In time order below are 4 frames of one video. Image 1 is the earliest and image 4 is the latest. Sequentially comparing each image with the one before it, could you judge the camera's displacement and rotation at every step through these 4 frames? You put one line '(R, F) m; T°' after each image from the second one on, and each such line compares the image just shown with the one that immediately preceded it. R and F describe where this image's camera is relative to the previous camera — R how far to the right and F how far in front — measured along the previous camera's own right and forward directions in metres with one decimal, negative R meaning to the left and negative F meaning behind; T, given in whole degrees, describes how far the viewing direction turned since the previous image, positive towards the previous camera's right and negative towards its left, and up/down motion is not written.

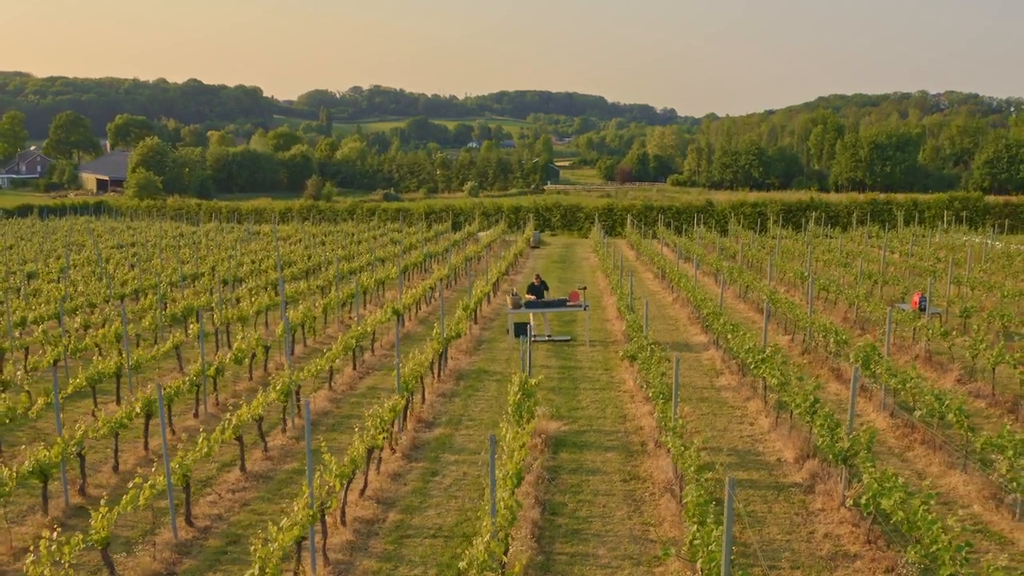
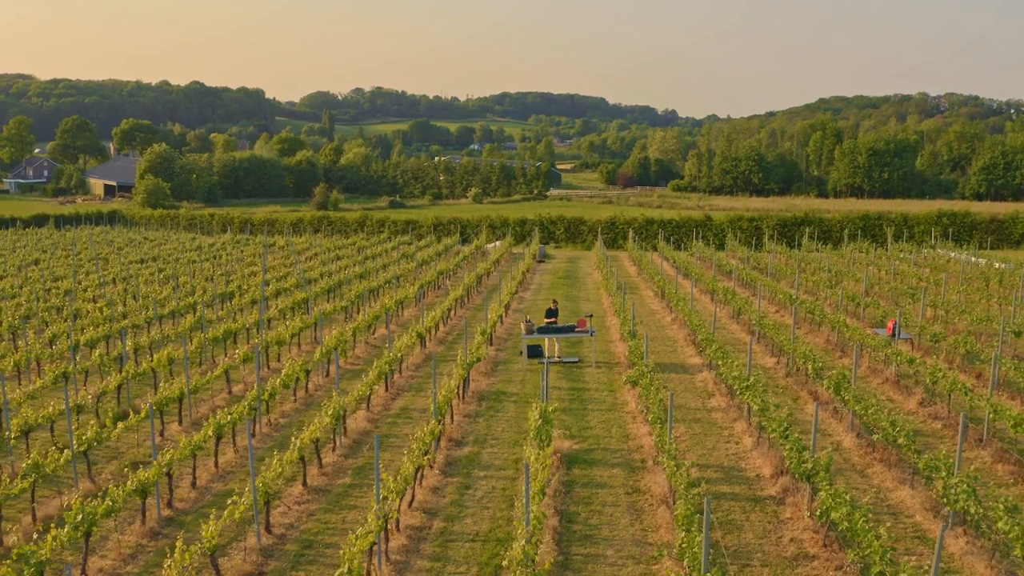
(-0.2, -1.4) m; 0°
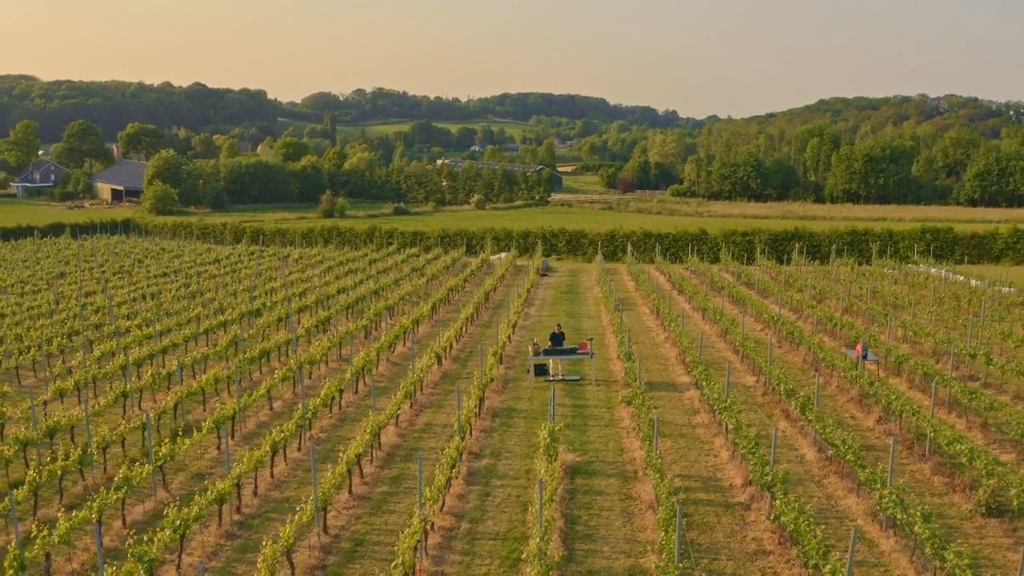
(-0.2, -1.7) m; 0°
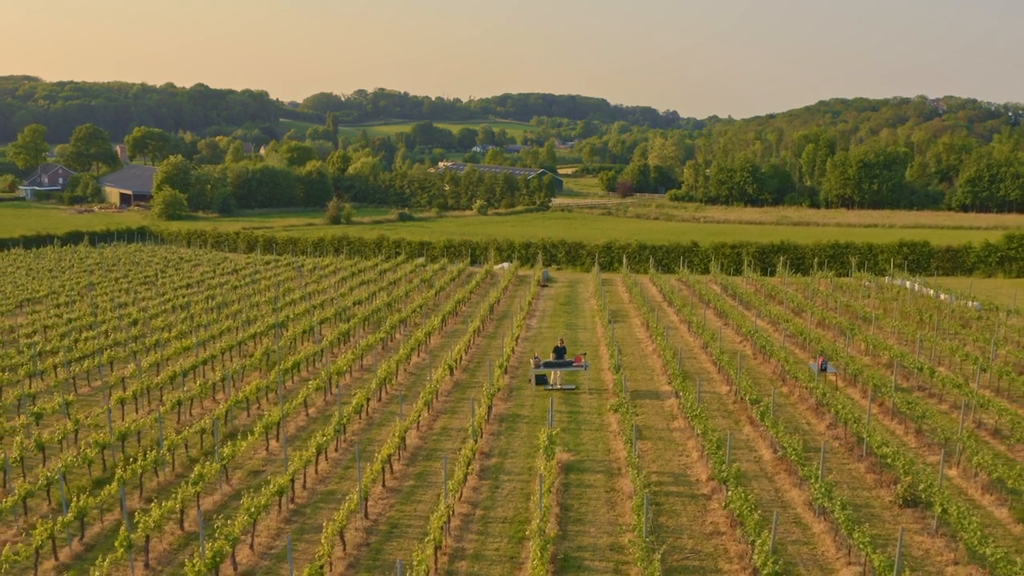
(-0.1, -2.2) m; 0°
